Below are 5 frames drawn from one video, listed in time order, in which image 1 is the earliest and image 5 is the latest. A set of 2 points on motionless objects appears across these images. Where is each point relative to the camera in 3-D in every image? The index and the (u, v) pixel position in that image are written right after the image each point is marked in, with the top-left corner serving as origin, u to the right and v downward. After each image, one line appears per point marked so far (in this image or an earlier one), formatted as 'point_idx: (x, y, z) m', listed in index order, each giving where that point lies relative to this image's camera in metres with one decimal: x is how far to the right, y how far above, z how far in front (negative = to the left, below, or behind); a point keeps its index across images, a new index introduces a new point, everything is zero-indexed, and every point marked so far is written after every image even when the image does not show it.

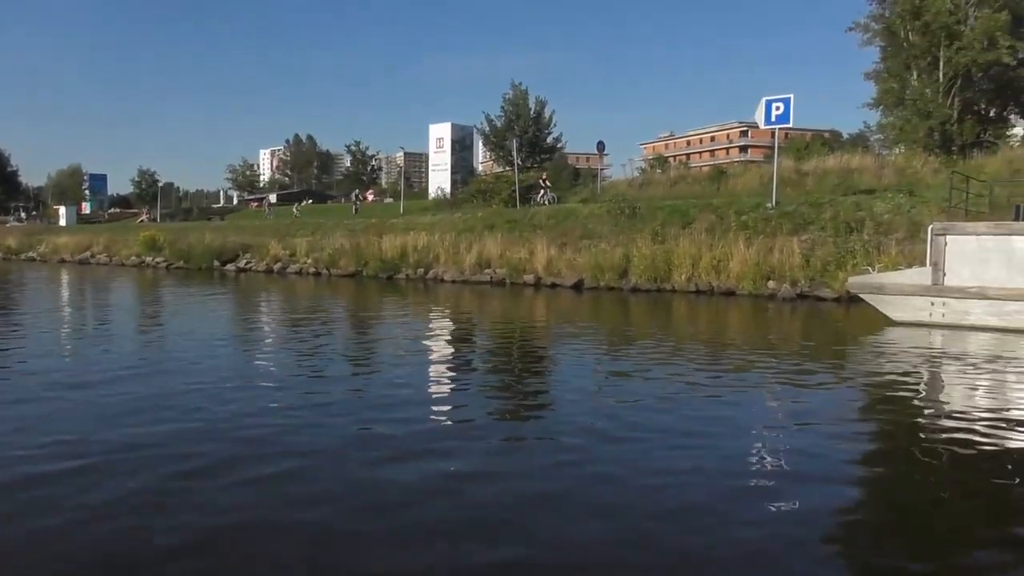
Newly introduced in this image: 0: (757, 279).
0: (+5.8, +0.2, +19.8) m
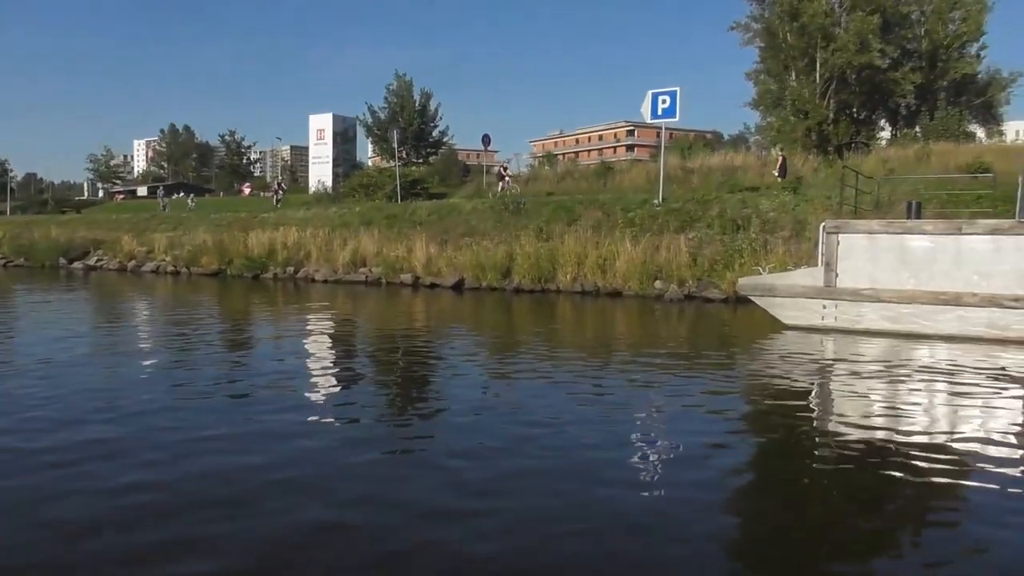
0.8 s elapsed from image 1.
0: (+3.0, +0.2, +18.9) m
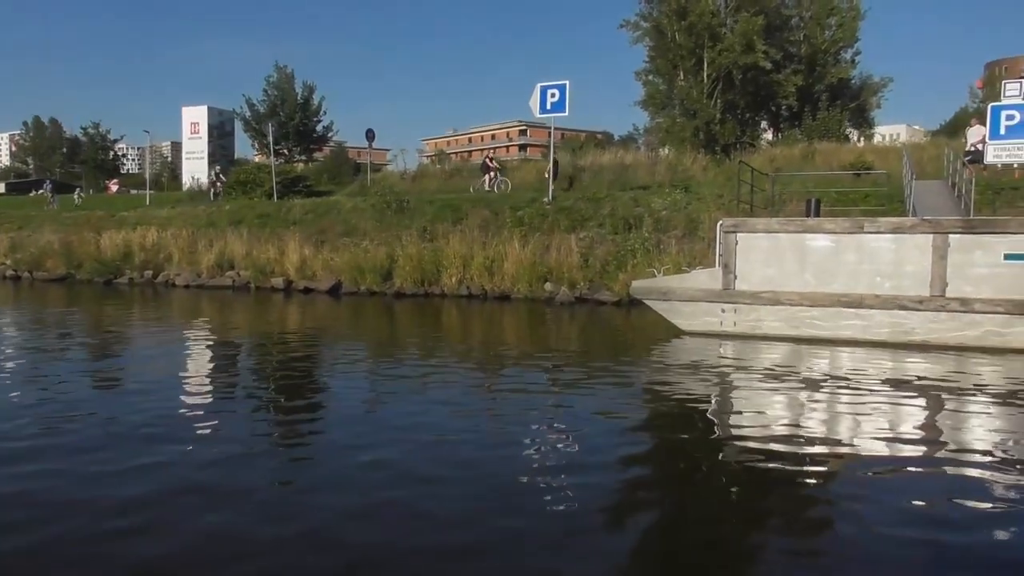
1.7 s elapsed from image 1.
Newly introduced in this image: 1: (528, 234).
0: (+0.4, +0.1, +17.9) m
1: (+0.4, +1.3, +20.0) m
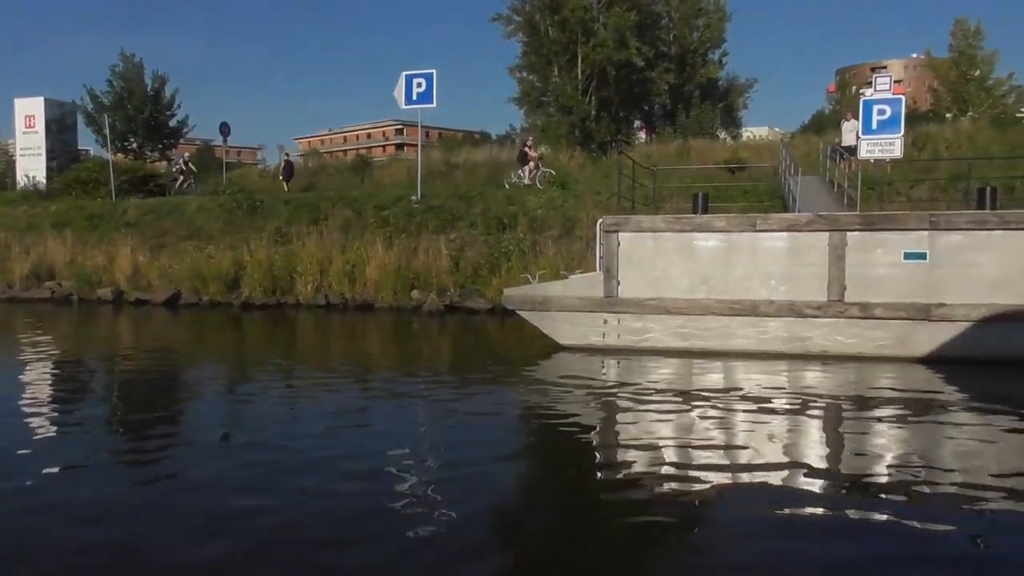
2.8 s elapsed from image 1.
0: (-2.2, 0.0, +16.2) m
1: (-2.6, +1.2, +18.3) m
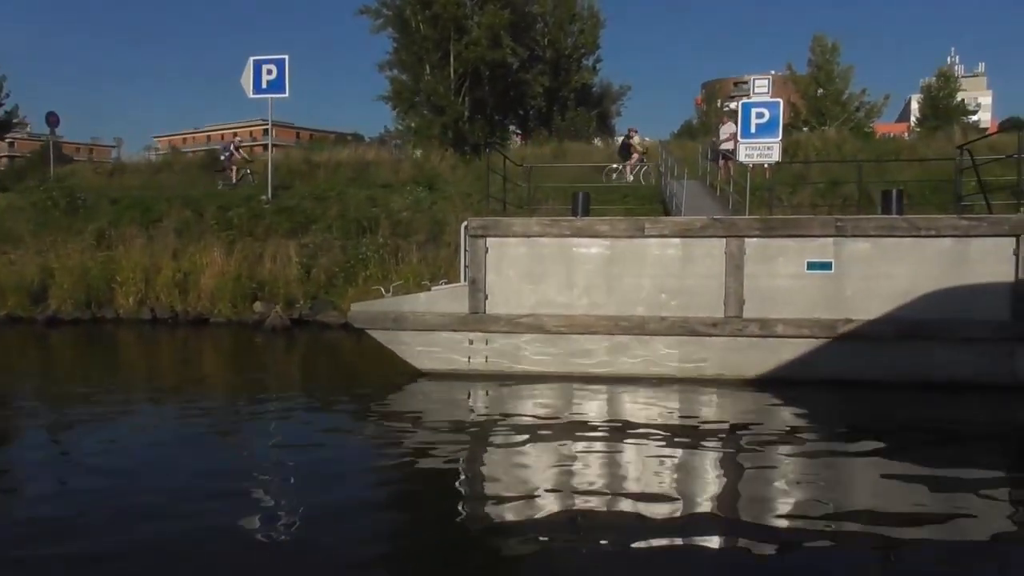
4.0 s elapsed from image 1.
0: (-4.7, -0.2, +14.2) m
1: (-5.3, +1.0, +16.2) m
